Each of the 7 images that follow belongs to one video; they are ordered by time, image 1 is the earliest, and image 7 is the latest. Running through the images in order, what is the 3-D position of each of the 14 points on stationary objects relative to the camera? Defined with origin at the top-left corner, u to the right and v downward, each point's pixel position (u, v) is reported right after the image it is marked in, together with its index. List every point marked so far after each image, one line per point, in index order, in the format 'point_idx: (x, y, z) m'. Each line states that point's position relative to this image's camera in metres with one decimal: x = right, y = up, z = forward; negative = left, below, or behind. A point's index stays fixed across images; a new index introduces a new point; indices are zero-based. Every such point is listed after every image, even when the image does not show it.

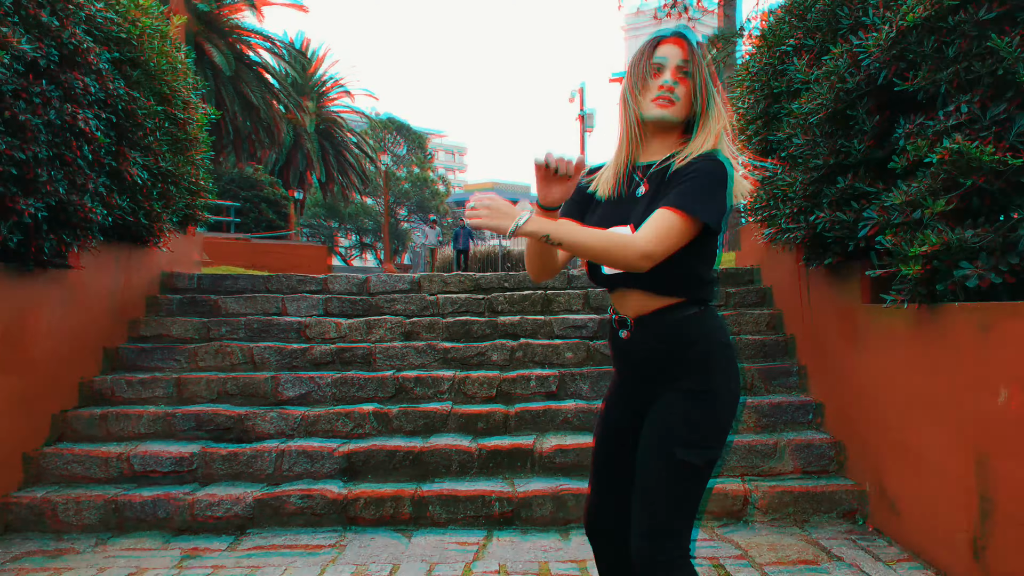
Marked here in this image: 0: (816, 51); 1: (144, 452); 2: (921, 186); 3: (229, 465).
0: (+1.3, +1.0, +4.0) m
1: (-1.7, -0.8, +4.2) m
2: (+1.4, +0.4, +3.2) m
3: (-1.3, -0.8, +4.3) m
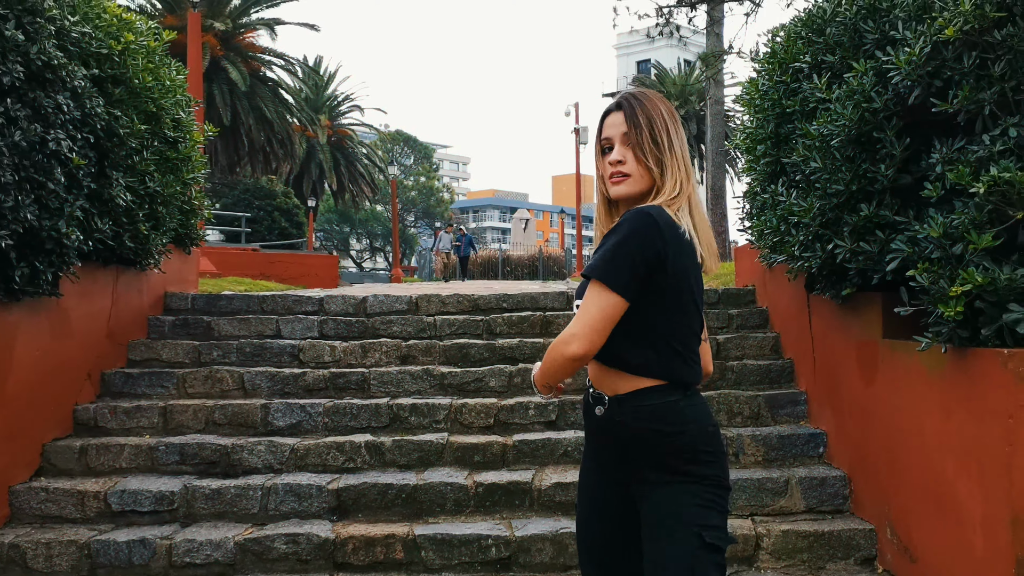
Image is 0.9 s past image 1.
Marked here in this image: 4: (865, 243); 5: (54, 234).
0: (+1.3, +0.9, +3.7) m
1: (-1.7, -0.9, +4.0) m
2: (+1.4, +0.2, +2.9) m
3: (-1.3, -0.9, +4.0) m
4: (+1.3, +0.2, +3.4) m
5: (-1.9, +0.2, +3.9) m
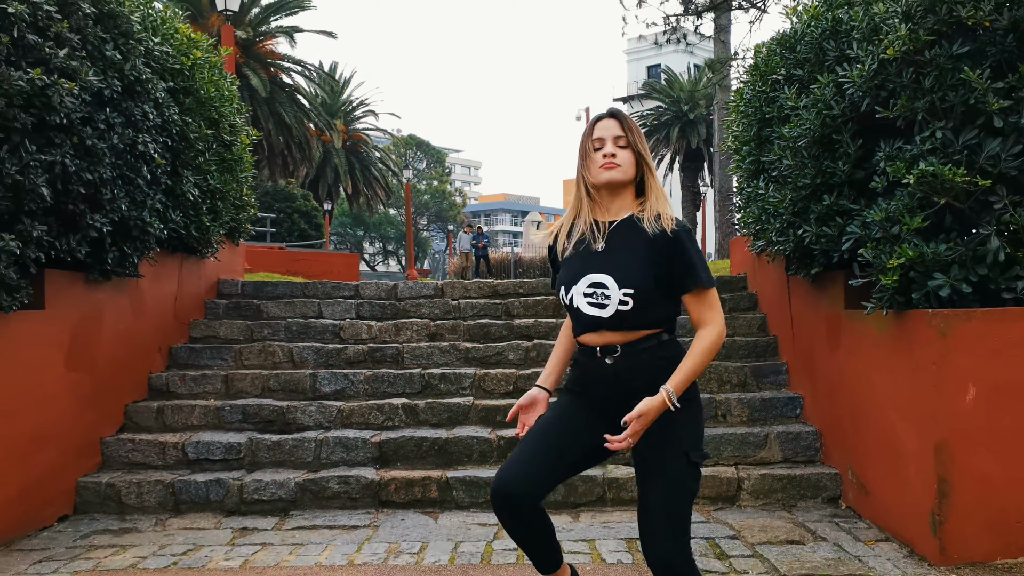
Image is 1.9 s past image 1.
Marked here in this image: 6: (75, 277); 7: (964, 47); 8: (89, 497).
0: (+1.4, +1.0, +4.4) m
1: (-1.6, -0.8, +4.7) m
2: (+1.5, +0.3, +3.6) m
3: (-1.2, -0.8, +4.7) m
4: (+1.4, +0.3, +4.1) m
5: (-1.8, +0.3, +4.6) m
6: (-2.1, +0.1, +4.5) m
7: (+1.7, +0.9, +3.5) m
8: (-2.0, -1.0, +4.4) m
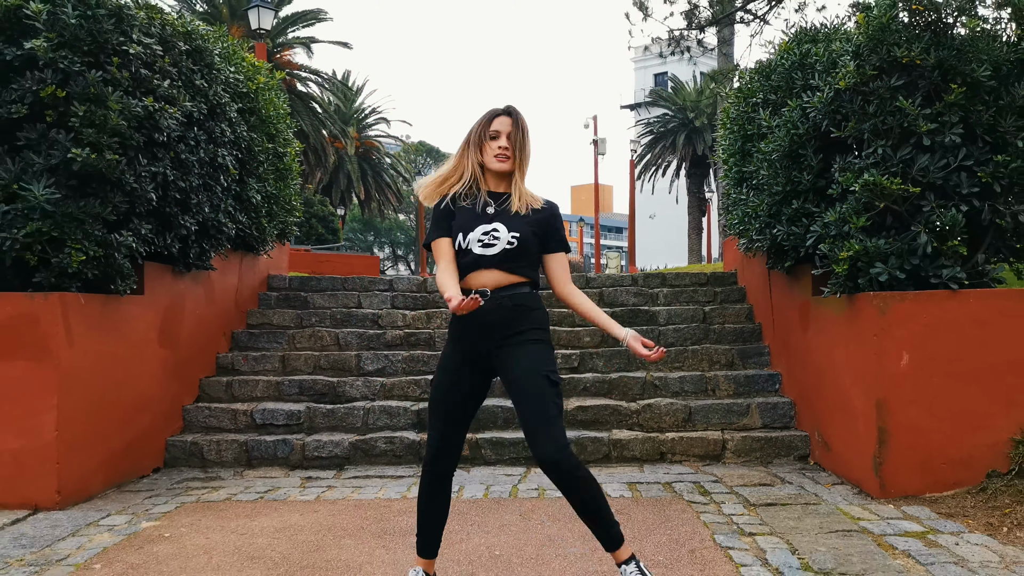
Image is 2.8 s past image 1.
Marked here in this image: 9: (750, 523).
0: (+1.5, +1.0, +5.2) m
1: (-1.5, -0.7, +5.5) m
2: (+1.6, +0.4, +4.4) m
3: (-1.1, -0.8, +5.5) m
4: (+1.5, +0.3, +4.9) m
5: (-1.7, +0.4, +5.4) m
6: (-2.0, +0.1, +5.3) m
7: (+1.8, +1.0, +4.3) m
8: (-1.9, -0.9, +5.3) m
9: (+1.0, -1.0, +3.8) m
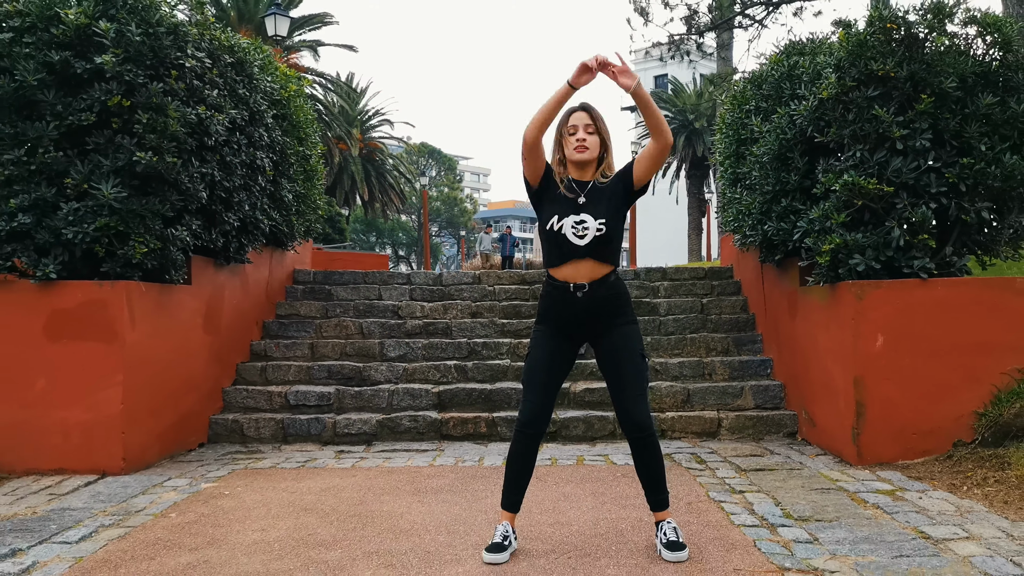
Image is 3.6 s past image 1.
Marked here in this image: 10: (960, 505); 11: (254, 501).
0: (+1.6, +1.1, +5.7) m
1: (-1.4, -0.7, +6.0) m
2: (+1.7, +0.4, +4.9) m
3: (-1.0, -0.7, +6.0) m
4: (+1.6, +0.4, +5.4) m
5: (-1.6, +0.4, +5.9) m
6: (-1.9, +0.2, +5.8) m
7: (+1.9, +1.0, +4.8) m
8: (-1.8, -0.9, +5.8) m
9: (+1.1, -0.9, +4.3) m
10: (+1.8, -0.9, +3.8) m
11: (-1.1, -0.9, +4.0) m
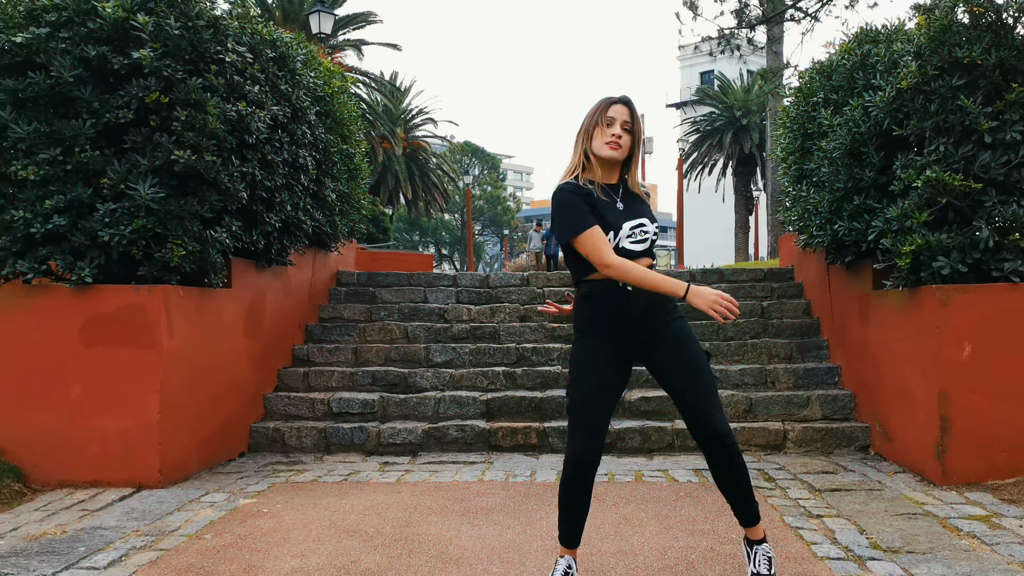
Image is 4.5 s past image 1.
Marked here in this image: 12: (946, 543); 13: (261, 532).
0: (+1.9, +1.1, +5.4) m
1: (-1.1, -0.7, +5.8) m
2: (+1.9, +0.4, +4.5) m
3: (-0.7, -0.8, +5.8) m
4: (+1.9, +0.4, +5.0) m
5: (-1.3, +0.4, +5.7) m
6: (-1.6, +0.1, +5.6) m
7: (+2.2, +1.0, +4.4) m
8: (-1.5, -0.9, +5.6) m
9: (+1.3, -0.9, +3.9) m
10: (+2.0, -0.9, +3.4) m
11: (-0.9, -1.0, +3.8) m
12: (+1.6, -0.9, +3.3) m
13: (-1.0, -1.0, +3.6) m
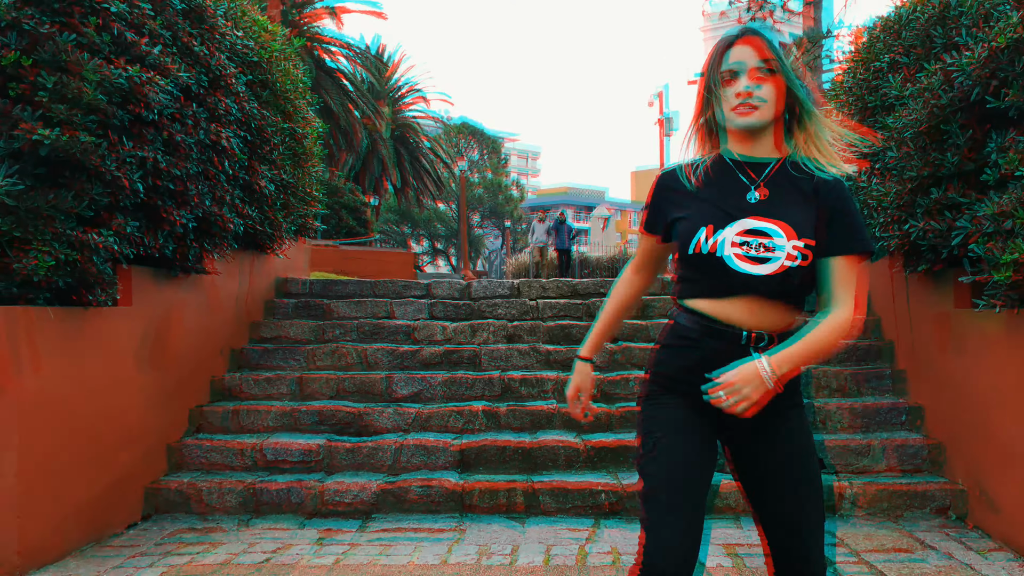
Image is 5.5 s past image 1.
0: (+1.8, +1.0, +4.2) m
1: (-1.2, -0.8, +4.7) m
2: (+1.8, +0.3, +3.4) m
3: (-0.8, -0.8, +4.7) m
4: (+1.8, +0.3, +3.9) m
5: (-1.4, +0.3, +4.6) m
6: (-1.7, +0.1, +4.5) m
7: (+2.0, +0.9, +3.3) m
8: (-1.6, -1.0, +4.5) m
9: (+1.2, -1.0, +2.8) m
10: (+1.9, -1.0, +2.3) m
11: (-1.0, -1.0, +2.7) m
12: (+1.5, -1.0, +2.2) m
13: (-1.1, -1.0, +2.5) m
